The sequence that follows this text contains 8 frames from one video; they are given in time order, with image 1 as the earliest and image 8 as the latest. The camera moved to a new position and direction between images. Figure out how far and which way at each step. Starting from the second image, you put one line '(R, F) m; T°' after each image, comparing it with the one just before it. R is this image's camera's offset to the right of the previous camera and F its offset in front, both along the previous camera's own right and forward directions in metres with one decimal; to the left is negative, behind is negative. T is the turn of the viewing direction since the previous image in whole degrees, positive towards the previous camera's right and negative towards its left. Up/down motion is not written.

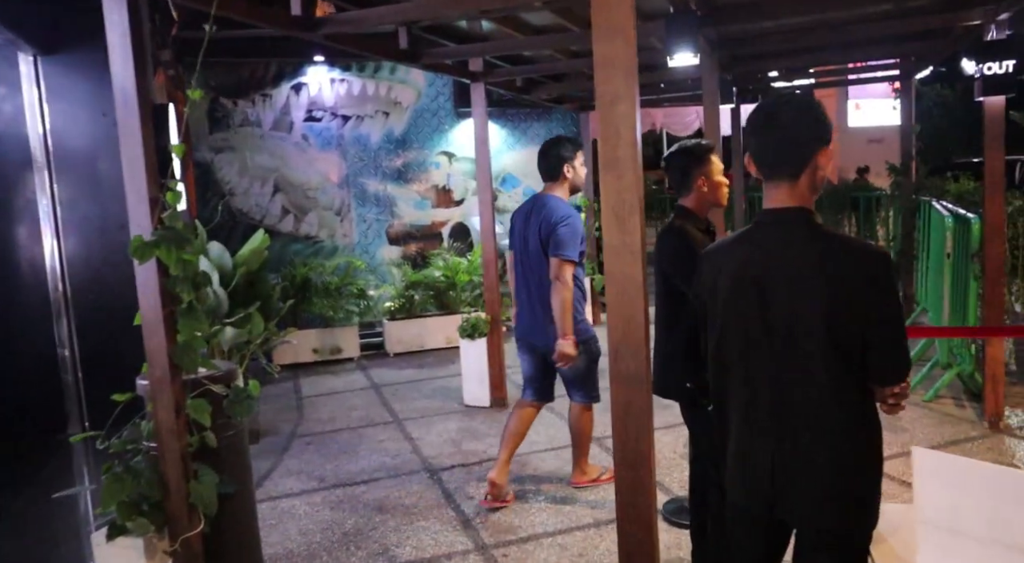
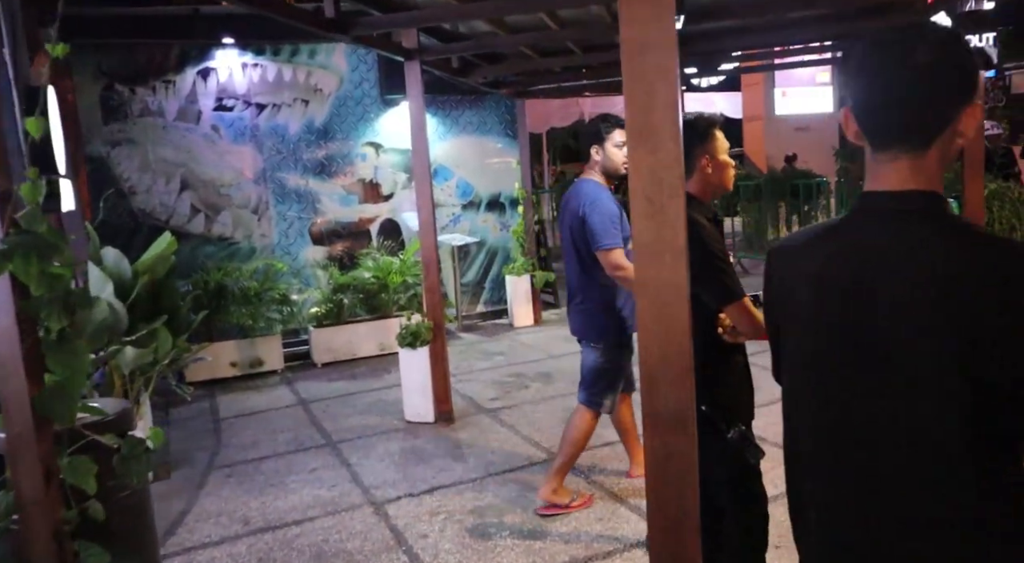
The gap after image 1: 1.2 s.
(-0.2, +0.5) m; +6°
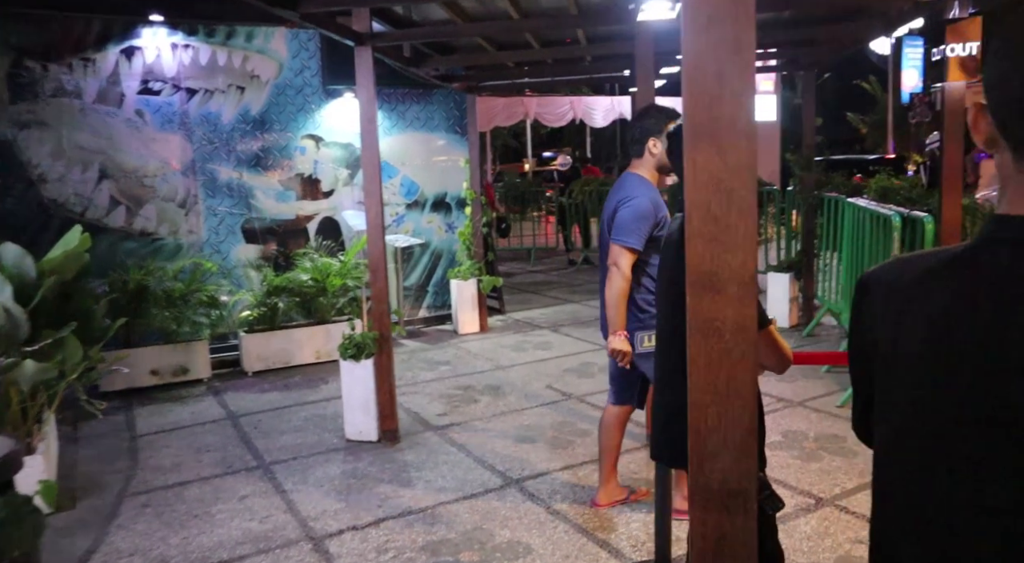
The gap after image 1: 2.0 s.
(-0.1, +0.4) m; +5°
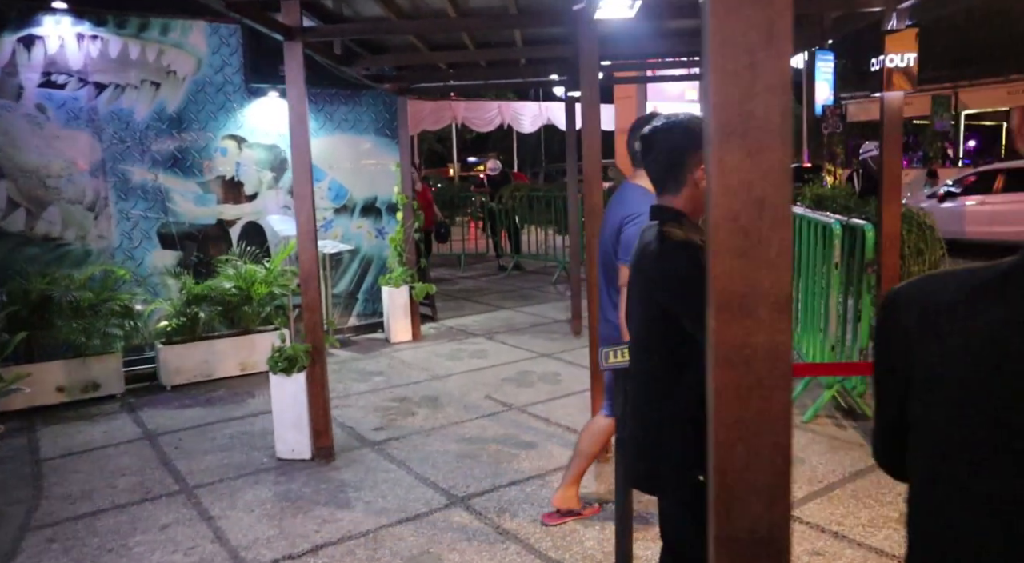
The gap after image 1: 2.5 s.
(-0.1, +0.2) m; +6°
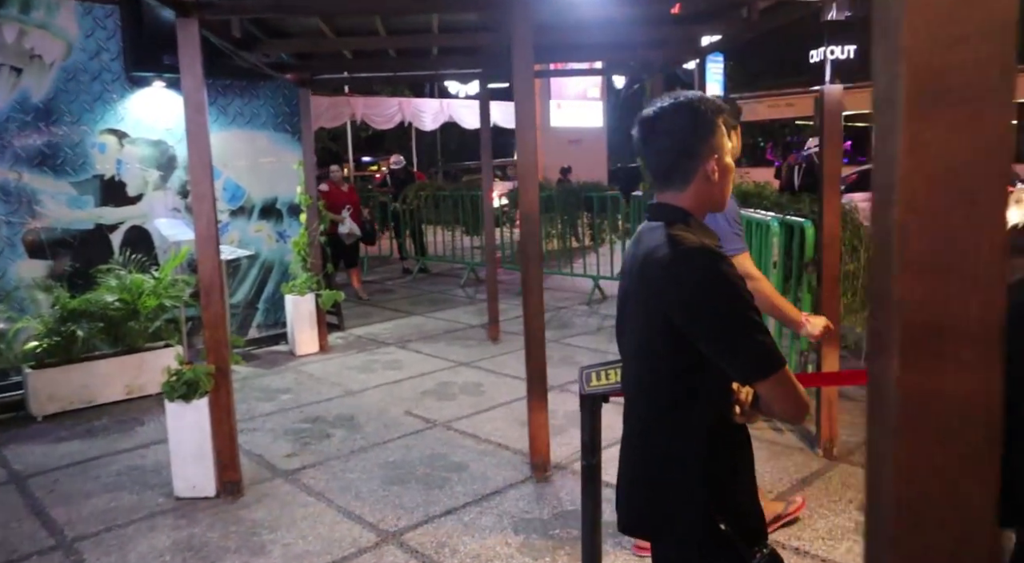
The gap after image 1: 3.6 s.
(-0.2, +0.3) m; +8°
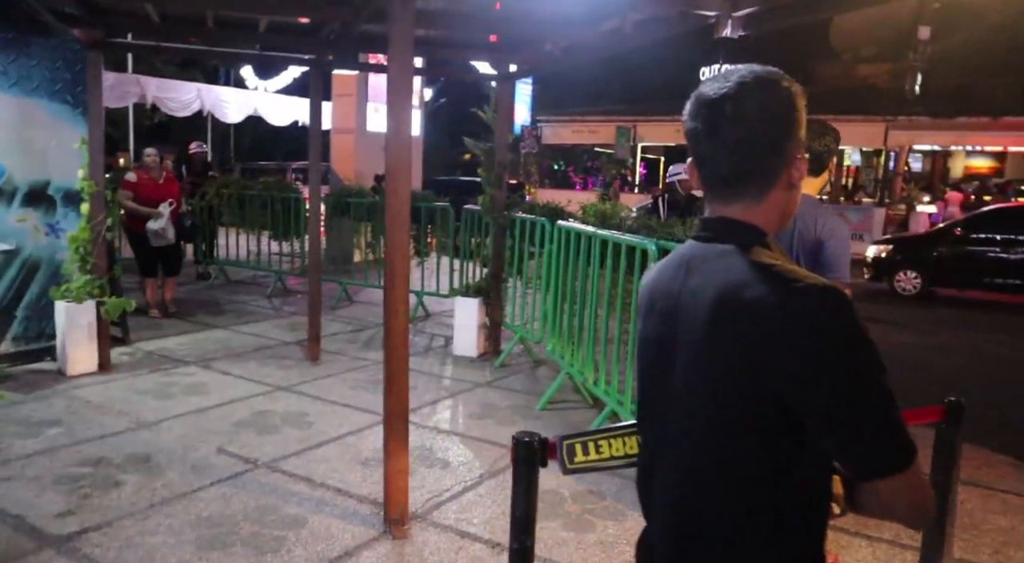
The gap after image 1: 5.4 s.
(-0.3, +0.6) m; +16°
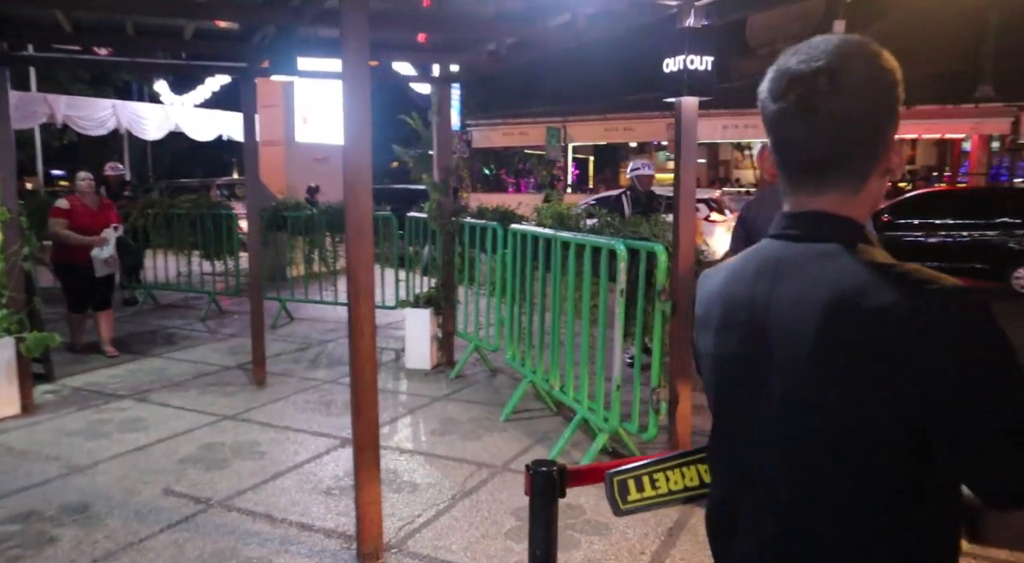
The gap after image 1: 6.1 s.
(-0.2, +0.2) m; +5°
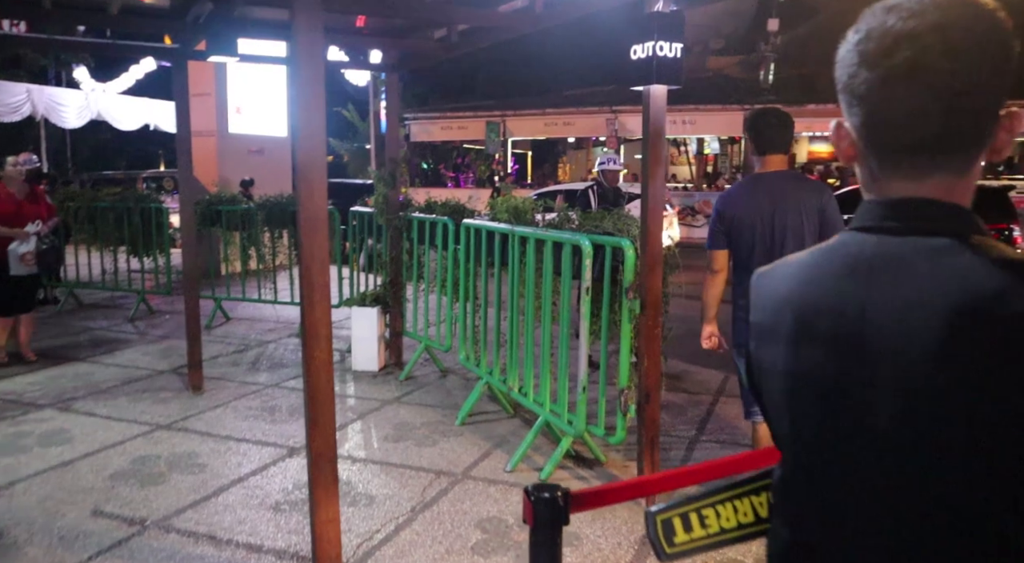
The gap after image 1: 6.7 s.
(-0.1, +0.2) m; +5°
